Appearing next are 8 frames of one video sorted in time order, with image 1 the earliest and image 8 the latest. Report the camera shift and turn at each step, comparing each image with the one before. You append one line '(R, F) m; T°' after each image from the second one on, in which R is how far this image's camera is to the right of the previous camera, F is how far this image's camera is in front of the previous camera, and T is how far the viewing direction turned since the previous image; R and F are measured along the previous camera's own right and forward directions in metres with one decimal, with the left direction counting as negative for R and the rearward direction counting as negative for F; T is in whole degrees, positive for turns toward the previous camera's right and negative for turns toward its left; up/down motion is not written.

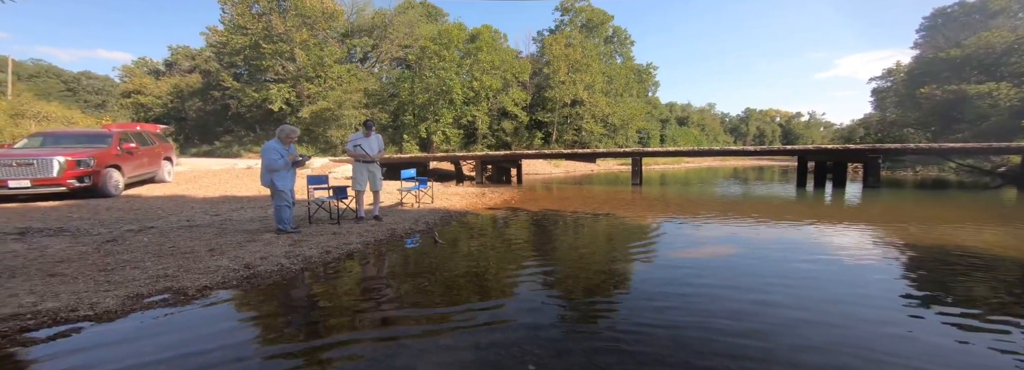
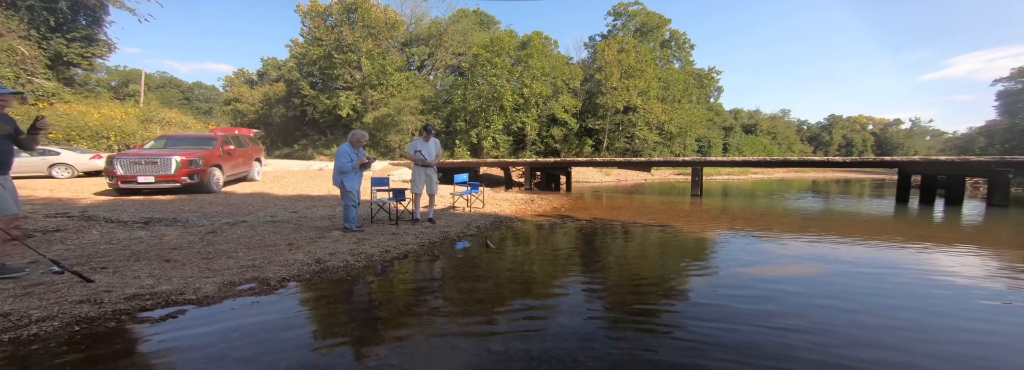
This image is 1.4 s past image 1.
(+0.1, -0.2) m; -7°
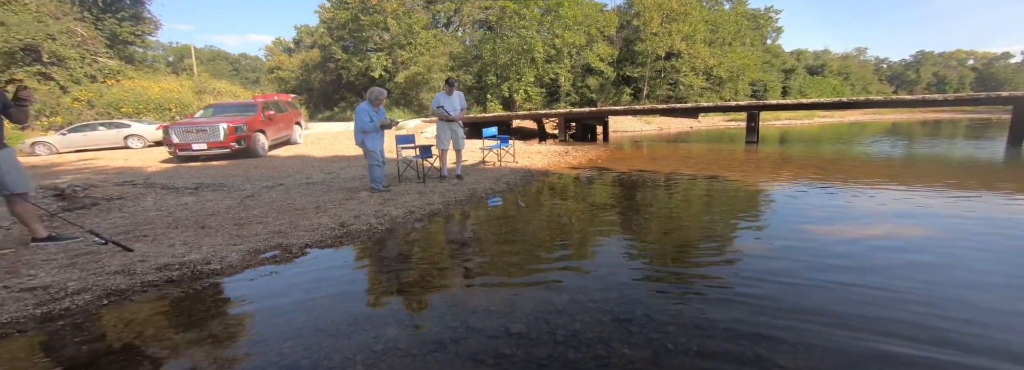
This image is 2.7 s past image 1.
(+0.1, +0.3) m; -5°
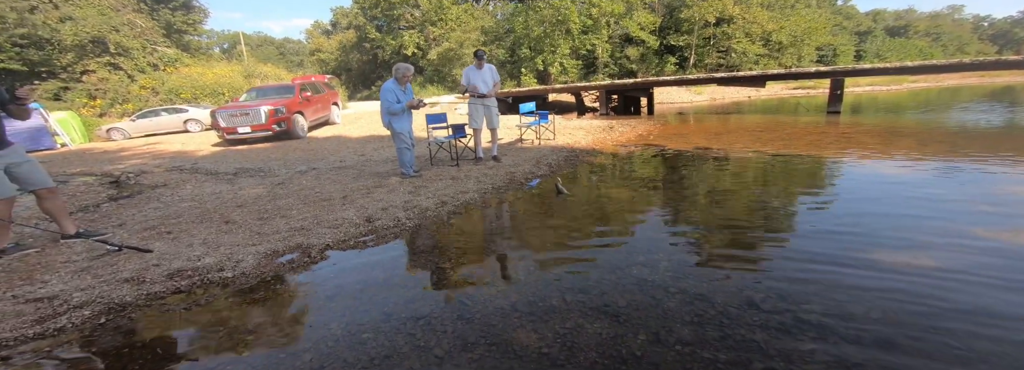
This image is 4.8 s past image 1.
(0.0, +0.5) m; -5°
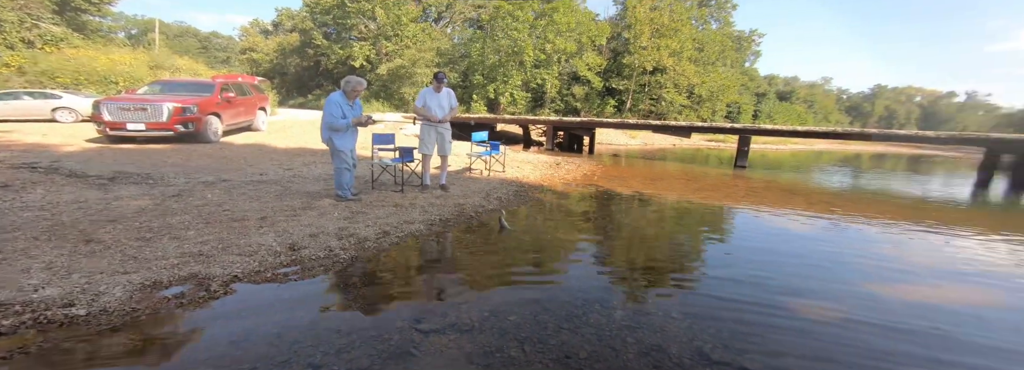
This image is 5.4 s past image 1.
(-0.2, +0.4) m; +9°
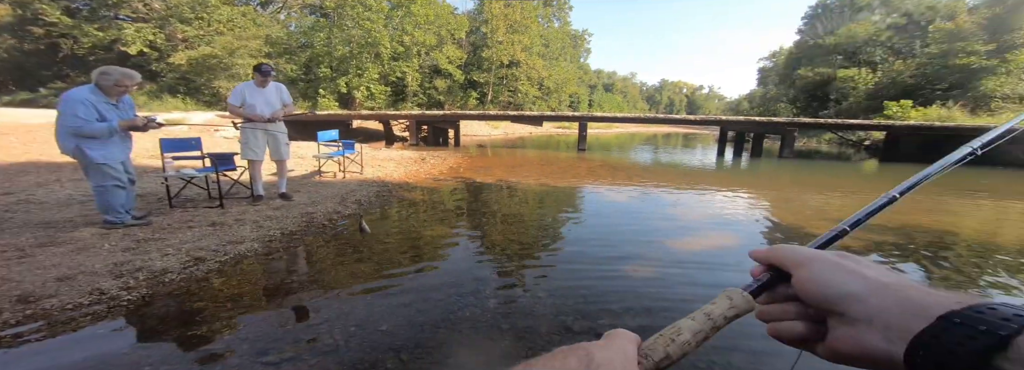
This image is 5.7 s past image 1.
(+0.1, +0.3) m; +17°
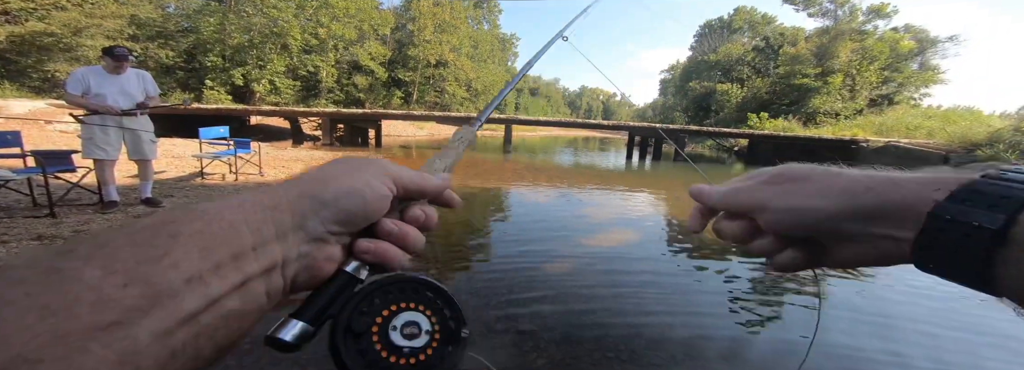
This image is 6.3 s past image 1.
(+0.2, +0.1) m; +10°
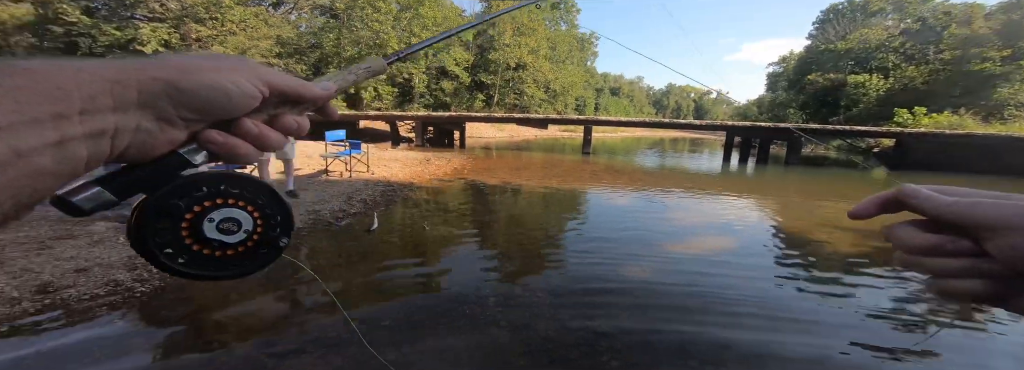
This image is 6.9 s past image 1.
(-0.1, -0.2) m; -10°
